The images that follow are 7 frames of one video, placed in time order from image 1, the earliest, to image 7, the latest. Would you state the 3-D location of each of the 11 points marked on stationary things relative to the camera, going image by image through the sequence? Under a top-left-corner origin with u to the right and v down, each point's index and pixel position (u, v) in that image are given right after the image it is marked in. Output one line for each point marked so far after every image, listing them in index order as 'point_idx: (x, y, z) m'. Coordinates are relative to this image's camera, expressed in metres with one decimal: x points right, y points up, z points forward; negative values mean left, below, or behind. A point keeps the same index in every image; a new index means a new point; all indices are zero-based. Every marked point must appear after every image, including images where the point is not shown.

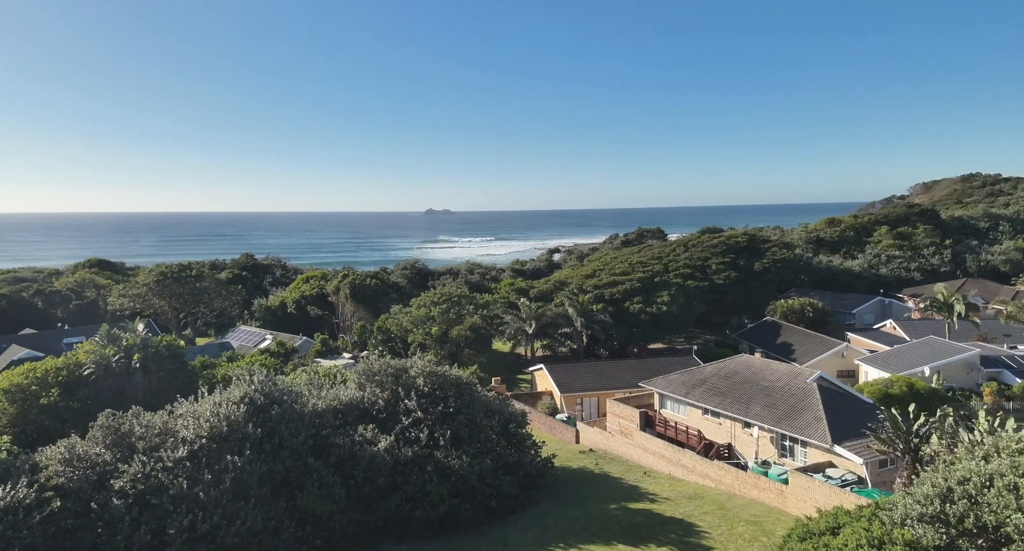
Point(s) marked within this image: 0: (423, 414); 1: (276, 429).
0: (-2.2, -3.4, +17.2) m
1: (-5.2, -3.4, +15.5) m
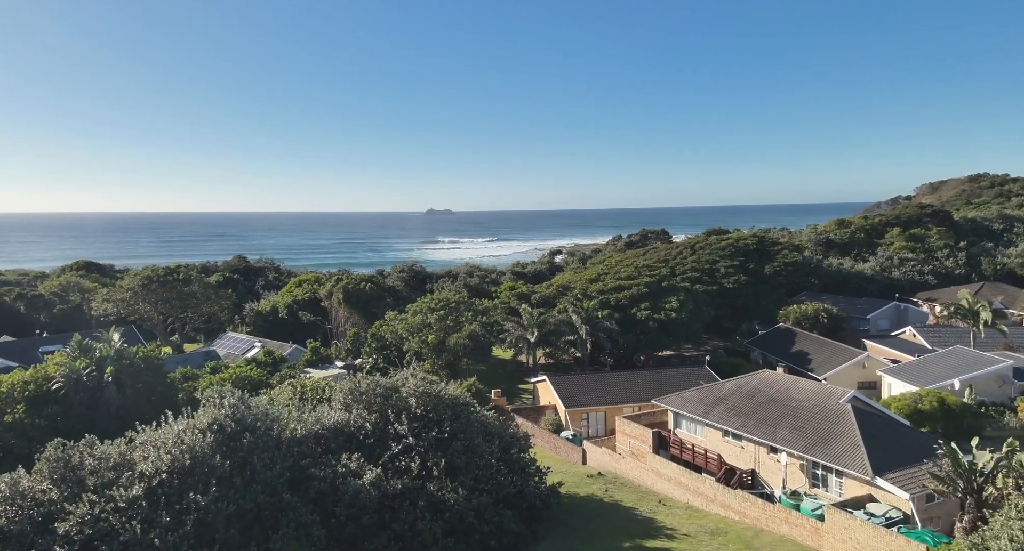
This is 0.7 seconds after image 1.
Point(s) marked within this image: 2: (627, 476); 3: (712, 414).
0: (-2.2, -3.6, +15.4) m
1: (-5.2, -3.6, +13.7) m
2: (+3.2, -5.5, +19.3) m
3: (+5.3, -3.7, +18.4) m
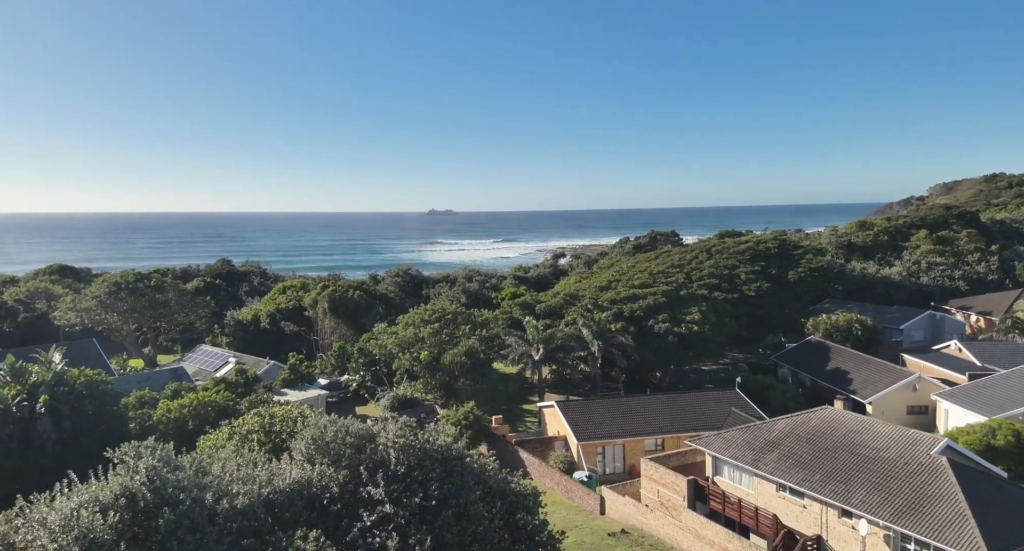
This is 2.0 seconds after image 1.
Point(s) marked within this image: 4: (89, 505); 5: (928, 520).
0: (-2.1, -4.0, +12.0) m
1: (-5.1, -4.0, +10.3) m
2: (+3.3, -5.9, +15.8) m
3: (+5.4, -4.0, +14.9) m
4: (-6.2, -3.3, +10.3) m
5: (+7.2, -4.2, +12.1) m
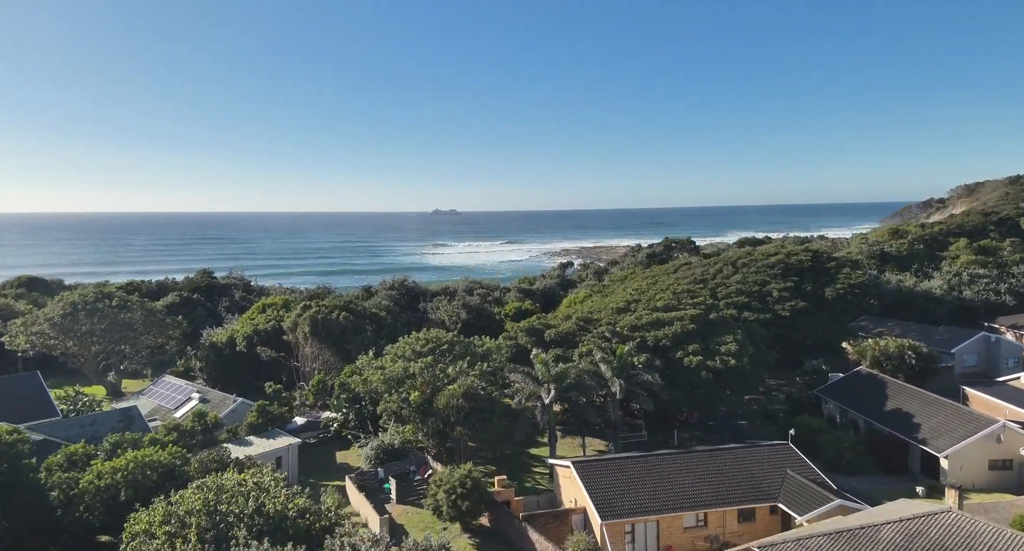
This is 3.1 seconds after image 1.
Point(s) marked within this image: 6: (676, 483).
0: (-1.9, -4.9, +7.9) m
1: (-4.9, -4.9, +6.1) m
2: (+3.4, -6.8, +11.7) m
3: (+5.5, -4.9, +10.8) m
4: (-6.1, -4.2, +6.1) m
5: (+7.3, -5.1, +7.9) m
6: (+4.2, -5.4, +18.2) m
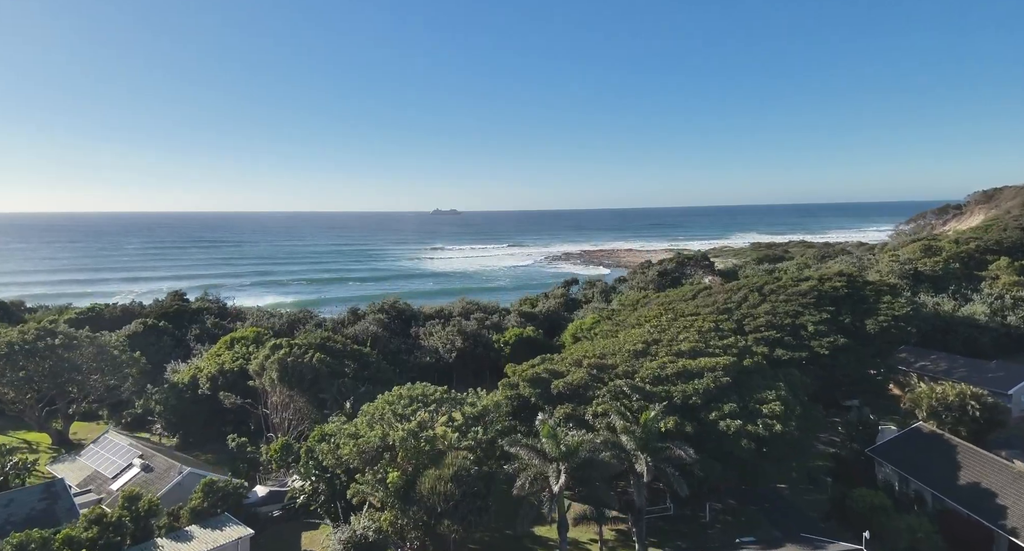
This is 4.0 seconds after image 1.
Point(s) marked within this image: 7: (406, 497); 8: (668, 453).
0: (-1.9, -6.3, +3.7) m
1: (-4.9, -6.3, +1.9) m
2: (+3.5, -8.2, +7.5) m
3: (+5.6, -6.4, +6.6) m
4: (-6.0, -5.7, +1.9) m
5: (+7.4, -6.6, +3.7) m
6: (+4.2, -6.8, +14.0) m
7: (-2.8, -5.7, +18.9) m
8: (+4.4, -4.9, +19.7) m
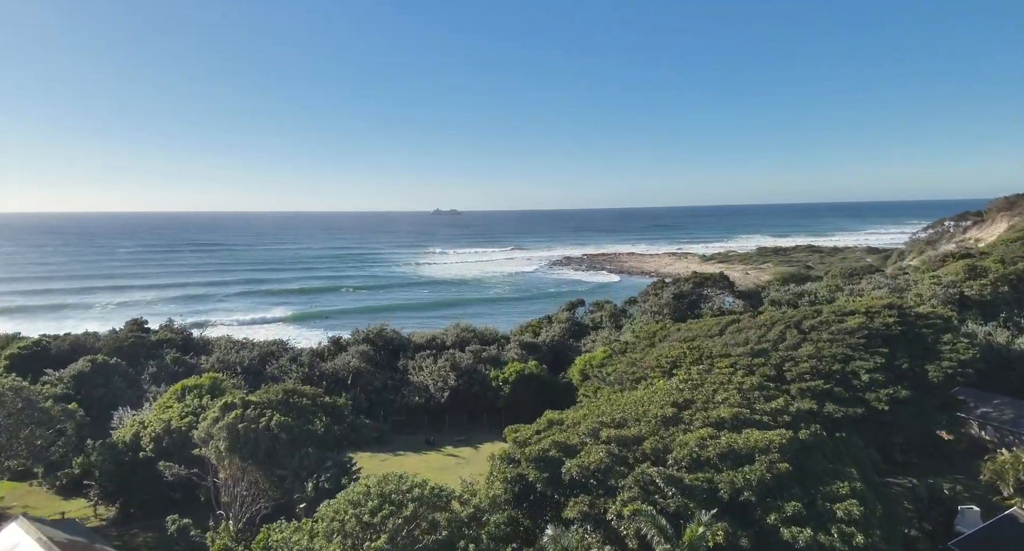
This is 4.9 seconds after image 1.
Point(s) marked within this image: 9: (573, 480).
0: (-1.8, -7.8, -1.2) m
1: (-4.8, -7.8, -2.9) m
2: (+3.5, -9.8, +2.7) m
3: (+5.6, -7.9, +1.7) m
4: (-6.0, -7.2, -2.9) m
5: (+7.4, -8.1, -1.1) m
6: (+4.3, -8.4, +9.2) m
7: (-2.8, -7.2, +14.1) m
8: (+4.4, -6.4, +14.9) m
9: (+1.7, -5.5, +18.8) m
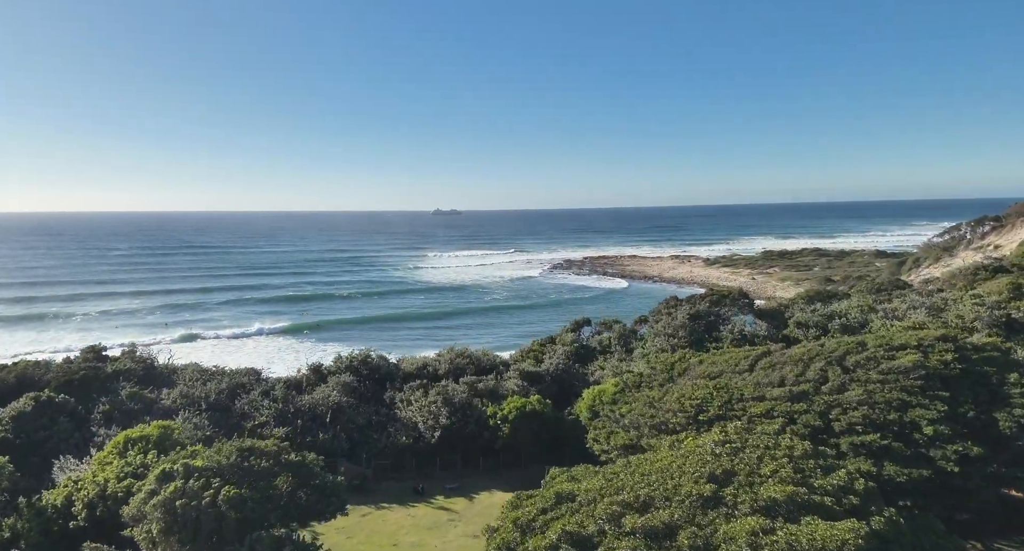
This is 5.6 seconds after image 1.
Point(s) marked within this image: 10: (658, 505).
0: (-1.8, -9.0, -5.2) m
1: (-4.8, -9.0, -7.0) m
2: (+3.6, -10.9, -1.4) m
3: (+5.6, -9.0, -2.3) m
4: (-6.0, -8.4, -7.0) m
5: (+7.4, -9.2, -5.1) m
6: (+4.3, -9.5, +5.1) m
7: (-2.8, -8.3, +10.0) m
8: (+4.4, -7.6, +10.8) m
9: (+1.7, -6.6, +14.8) m
10: (+3.6, -5.8, +17.3) m
